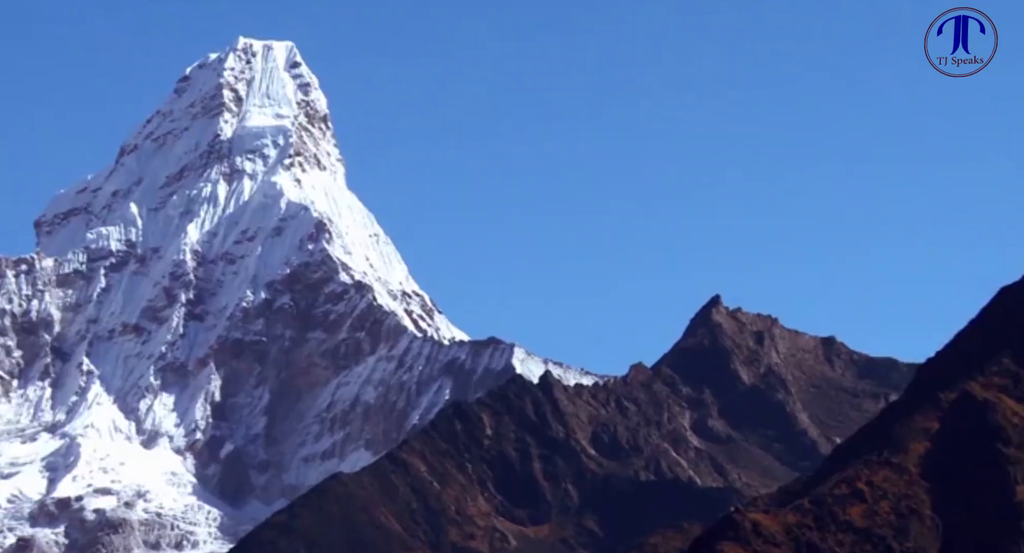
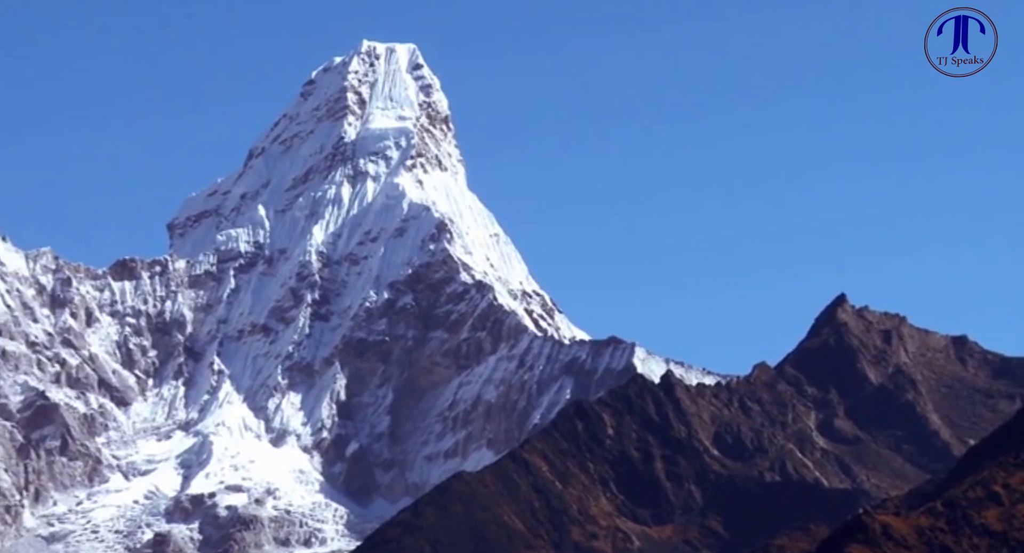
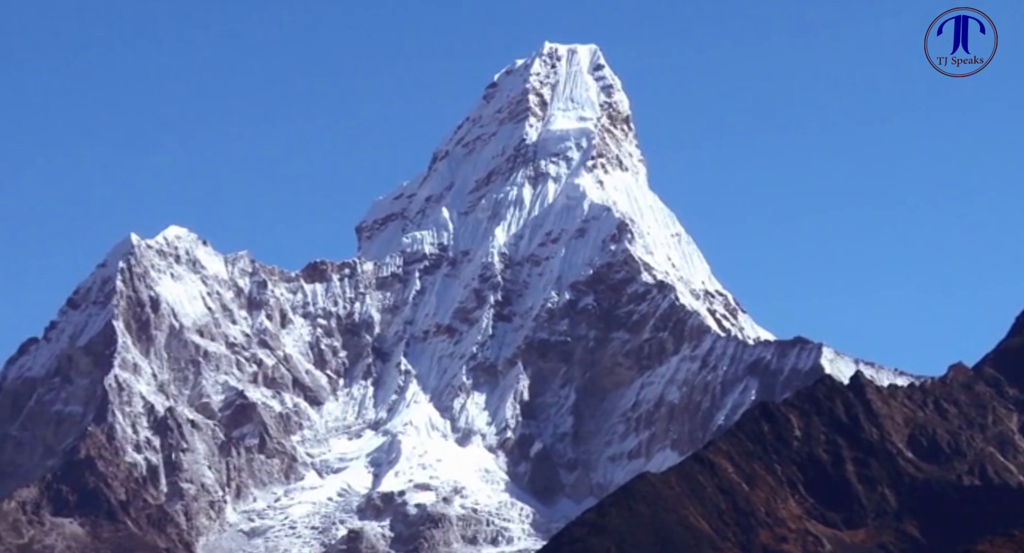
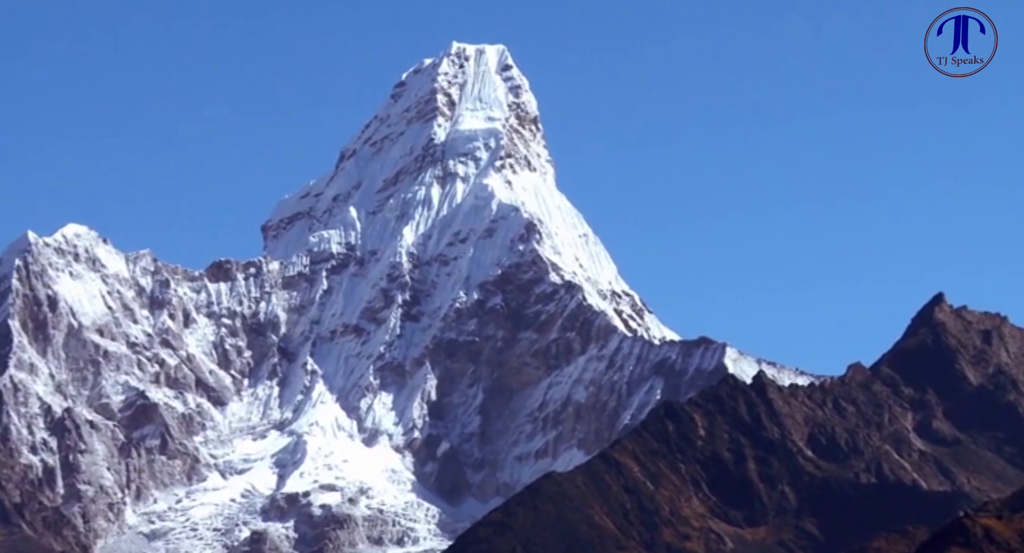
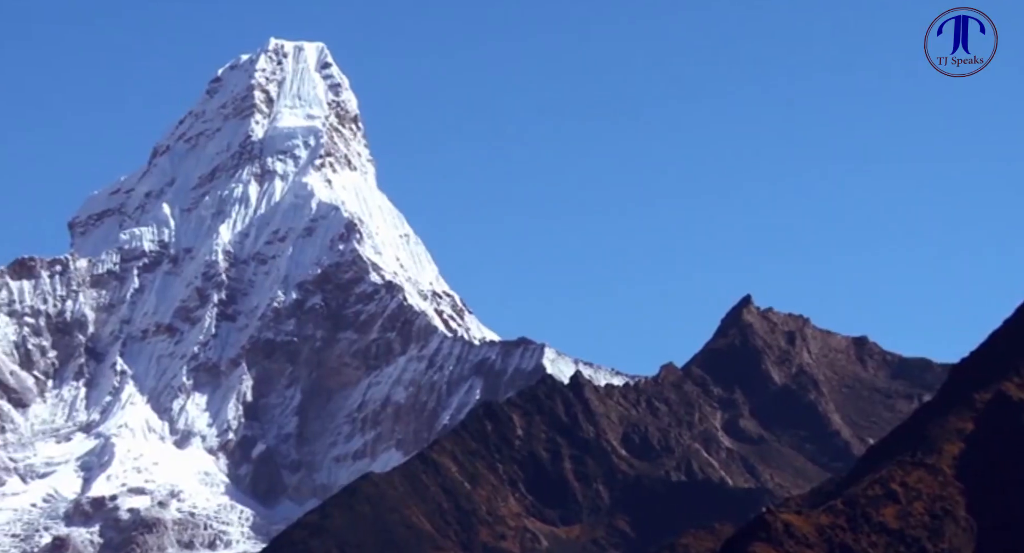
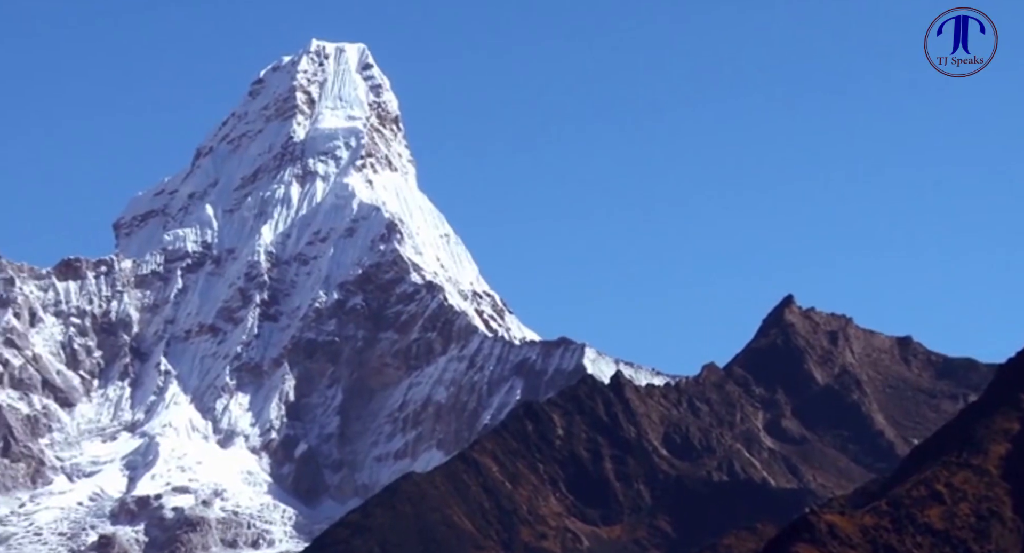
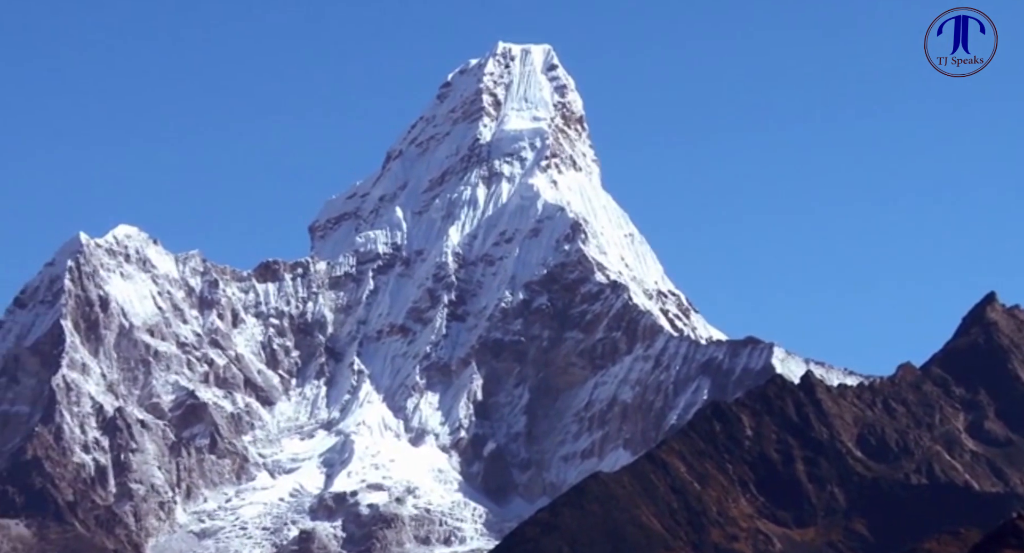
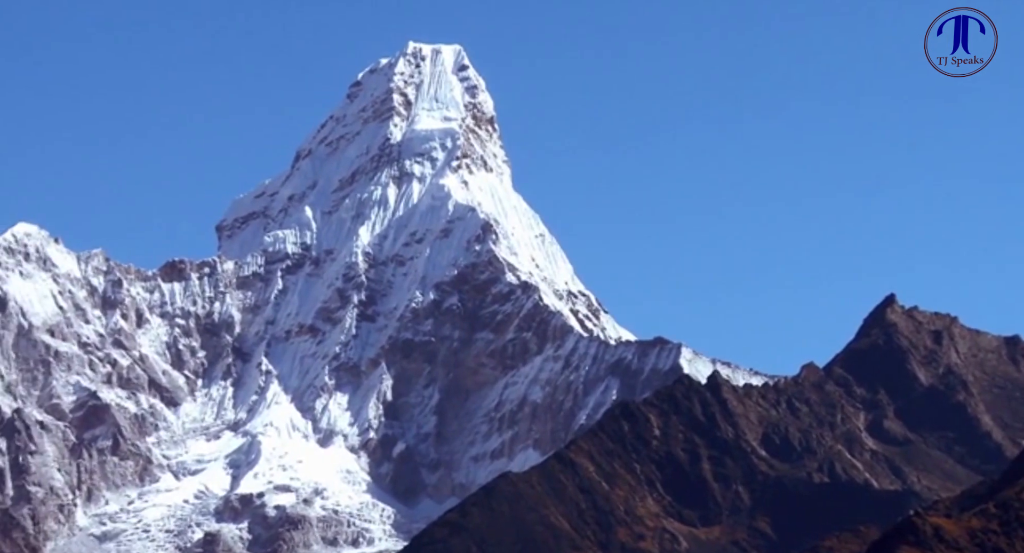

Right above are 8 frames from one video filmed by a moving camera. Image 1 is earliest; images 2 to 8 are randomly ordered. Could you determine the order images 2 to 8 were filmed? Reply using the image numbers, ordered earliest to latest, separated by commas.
5, 6, 2, 8, 4, 7, 3
